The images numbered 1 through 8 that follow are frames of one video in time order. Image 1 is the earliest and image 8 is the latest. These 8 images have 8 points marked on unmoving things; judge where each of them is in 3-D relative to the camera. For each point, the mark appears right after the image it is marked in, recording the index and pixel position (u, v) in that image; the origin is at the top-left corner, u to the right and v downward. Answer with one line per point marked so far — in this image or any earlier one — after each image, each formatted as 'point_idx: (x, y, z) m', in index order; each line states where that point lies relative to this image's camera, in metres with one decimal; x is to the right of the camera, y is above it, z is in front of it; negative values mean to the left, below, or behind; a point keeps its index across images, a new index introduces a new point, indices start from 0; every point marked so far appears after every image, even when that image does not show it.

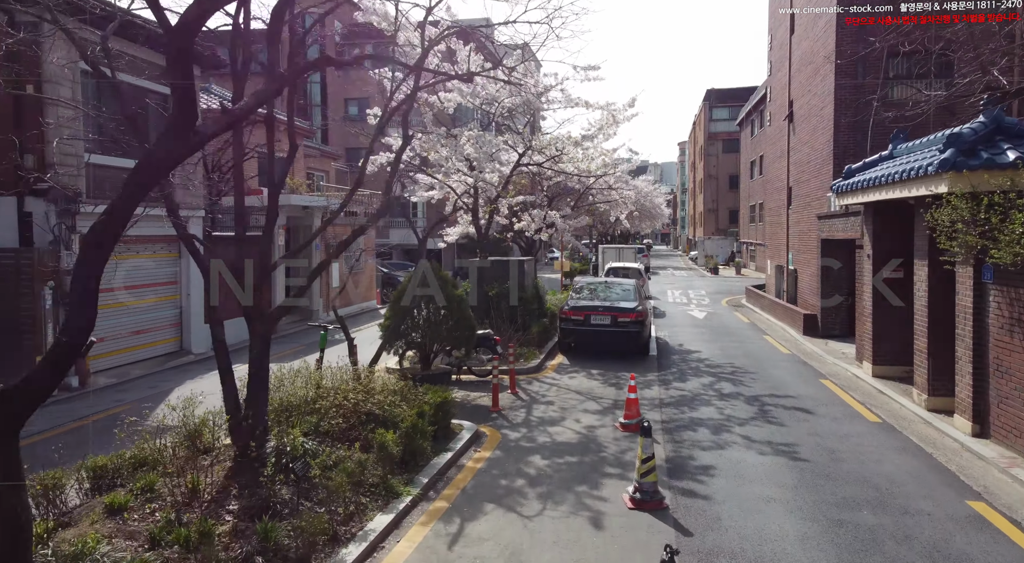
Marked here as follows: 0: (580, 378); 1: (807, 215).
0: (+1.1, -1.6, +10.8) m
1: (+8.1, +1.8, +17.8) m
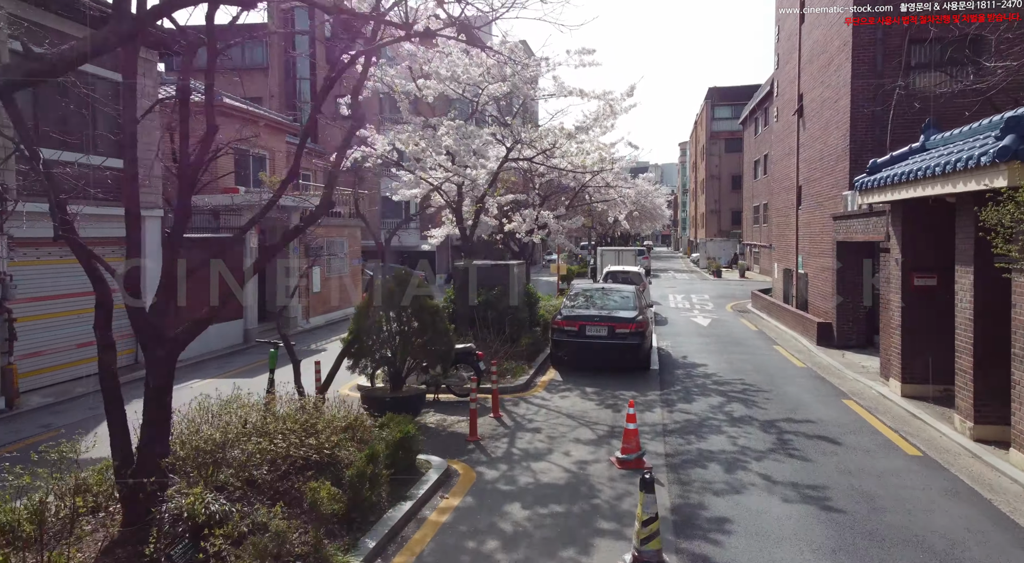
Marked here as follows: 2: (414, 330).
0: (+0.9, -1.7, +9.6) m
1: (+7.9, +1.7, +16.6) m
2: (-1.2, -0.6, +8.4) m
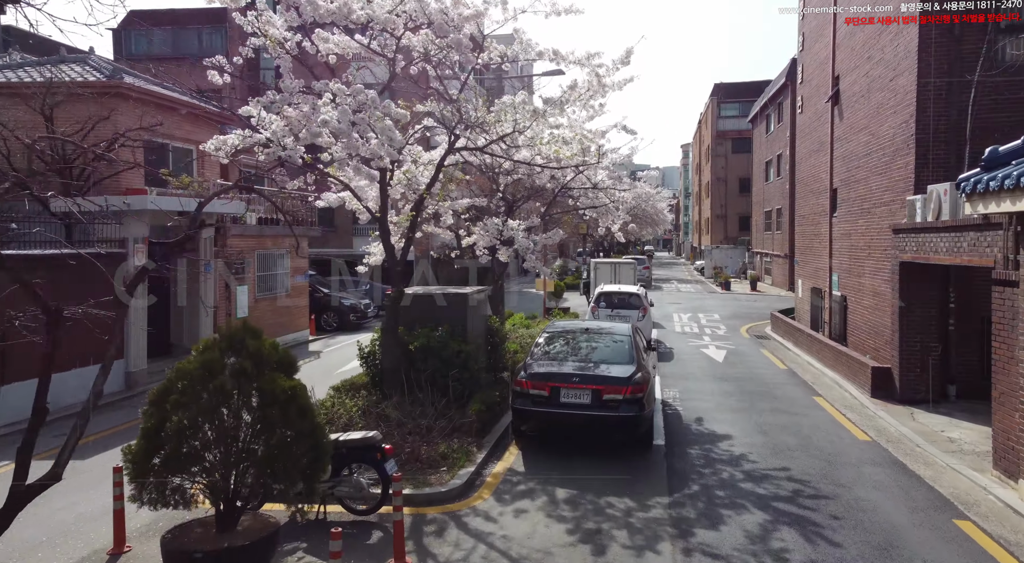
0: (+0.2, -2.2, +6.2) m
1: (+7.2, +1.2, +13.2) m
2: (-1.9, -1.1, +5.0) m
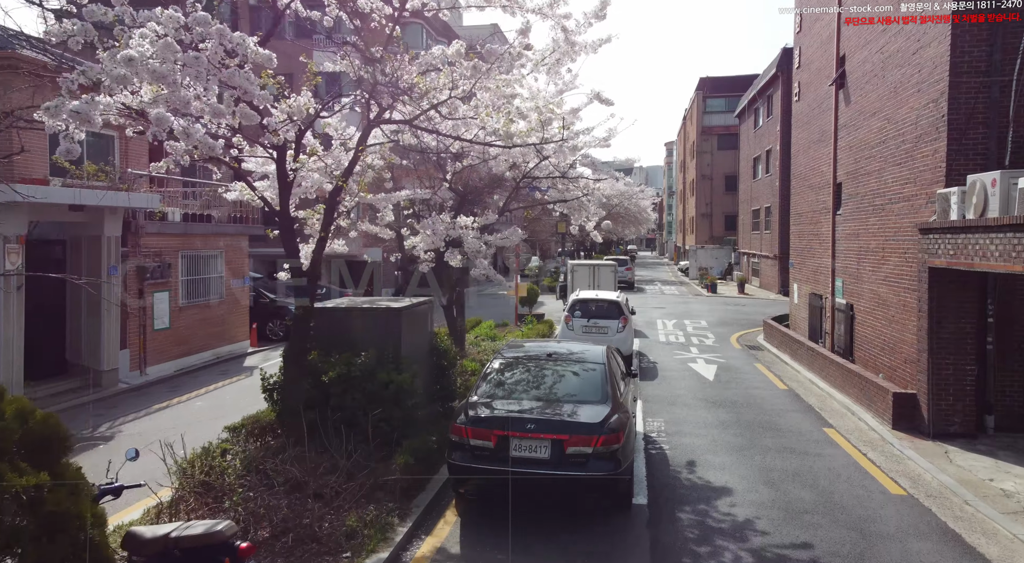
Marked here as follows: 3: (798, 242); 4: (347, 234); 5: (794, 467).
0: (-0.4, -2.4, +4.3) m
1: (+6.4, +1.0, +11.5) m
2: (-2.5, -1.3, +3.0) m
3: (+7.8, +1.1, +17.6) m
4: (-2.4, +0.7, +9.6) m
5: (+3.3, -2.2, +7.6) m
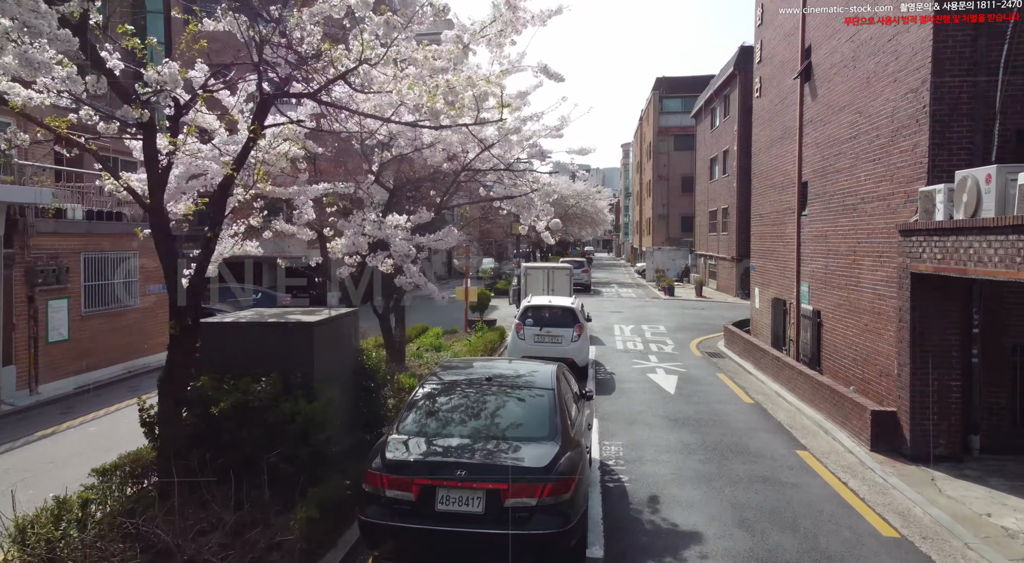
0: (-0.8, -2.4, +3.1) m
1: (+5.5, +0.9, +10.7) m
2: (-2.8, -1.3, +1.7) m
3: (+6.5, +1.0, +17.0) m
4: (-3.2, +0.6, +8.2) m
5: (+2.7, -2.3, +6.7) m
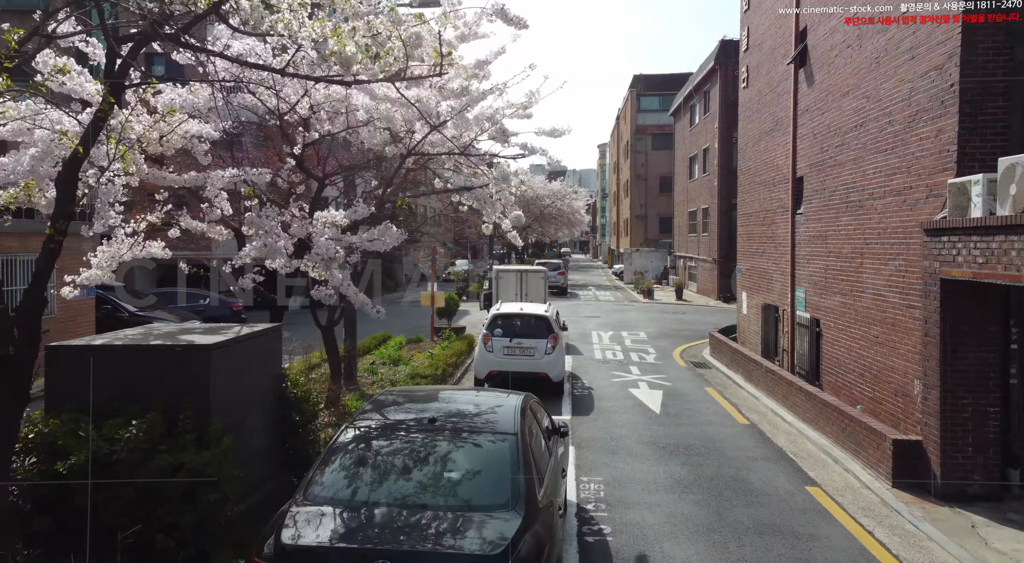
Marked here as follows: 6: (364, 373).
0: (-1.0, -2.5, +1.7) m
1: (+5.0, +0.9, +9.6) m
2: (-3.0, -1.4, +0.3) m
3: (+5.7, +0.9, +15.8) m
4: (-3.6, +0.5, +6.8) m
5: (+2.3, -2.3, +5.4) m
6: (-2.5, -1.6, +11.1) m
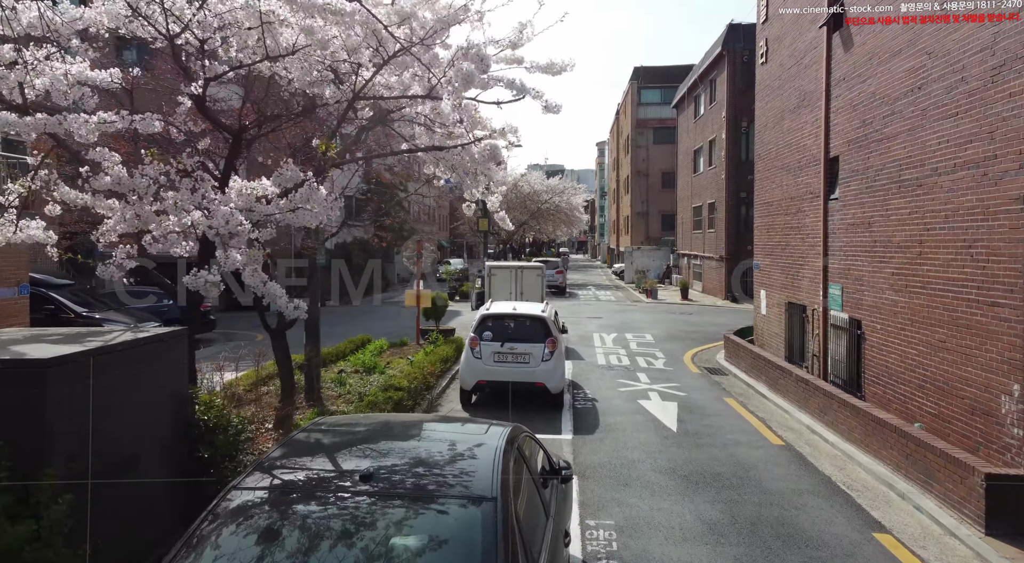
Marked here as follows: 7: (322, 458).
0: (-1.1, -2.4, +0.2) m
1: (+4.9, +0.9, +8.0) m
2: (-3.1, -1.3, -1.3) m
3: (+5.6, +1.0, +14.3) m
4: (-3.8, +0.6, +5.2) m
5: (+2.2, -2.3, +3.8) m
6: (-2.7, -1.5, +9.6) m
7: (-1.2, -1.0, +3.5) m
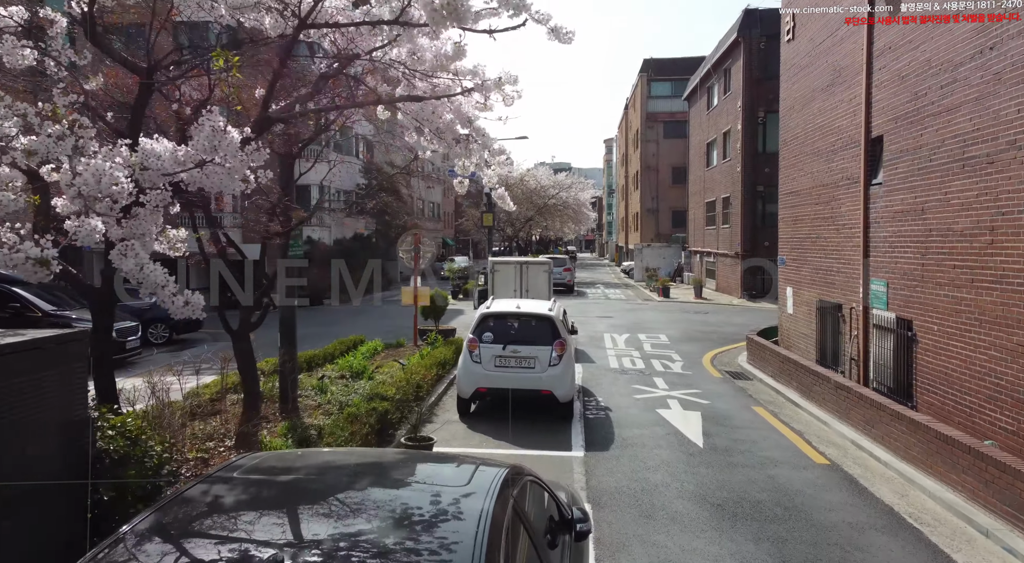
0: (-1.2, -2.4, -0.9) m
1: (+4.9, +1.0, +6.9) m
2: (-3.2, -1.3, -2.4) m
3: (+5.7, +1.0, +13.1) m
4: (-3.8, +0.7, +4.2) m
5: (+2.2, -2.2, +2.7) m
6: (-2.6, -1.4, +8.5) m
7: (-1.2, -0.9, +2.5) m
